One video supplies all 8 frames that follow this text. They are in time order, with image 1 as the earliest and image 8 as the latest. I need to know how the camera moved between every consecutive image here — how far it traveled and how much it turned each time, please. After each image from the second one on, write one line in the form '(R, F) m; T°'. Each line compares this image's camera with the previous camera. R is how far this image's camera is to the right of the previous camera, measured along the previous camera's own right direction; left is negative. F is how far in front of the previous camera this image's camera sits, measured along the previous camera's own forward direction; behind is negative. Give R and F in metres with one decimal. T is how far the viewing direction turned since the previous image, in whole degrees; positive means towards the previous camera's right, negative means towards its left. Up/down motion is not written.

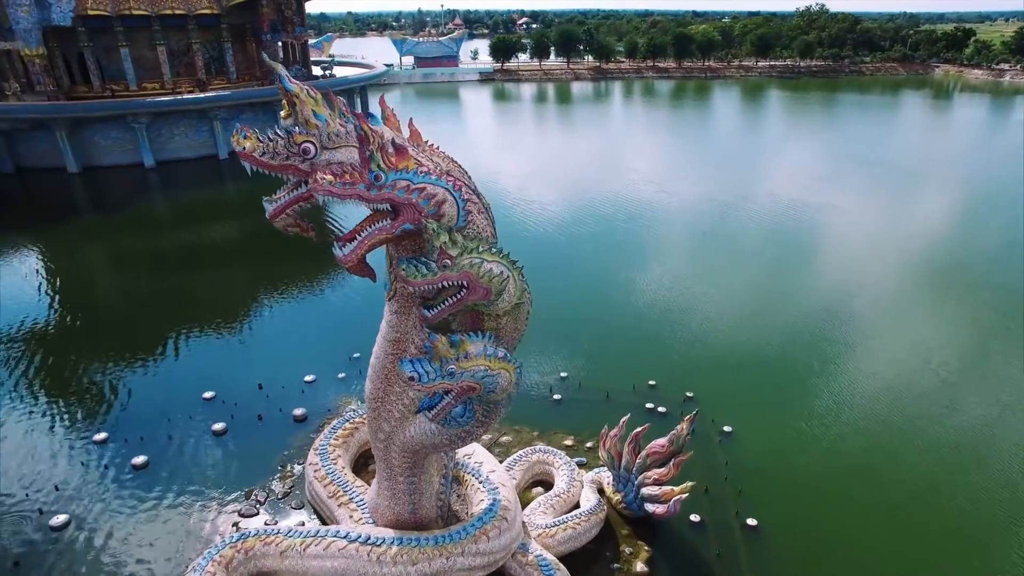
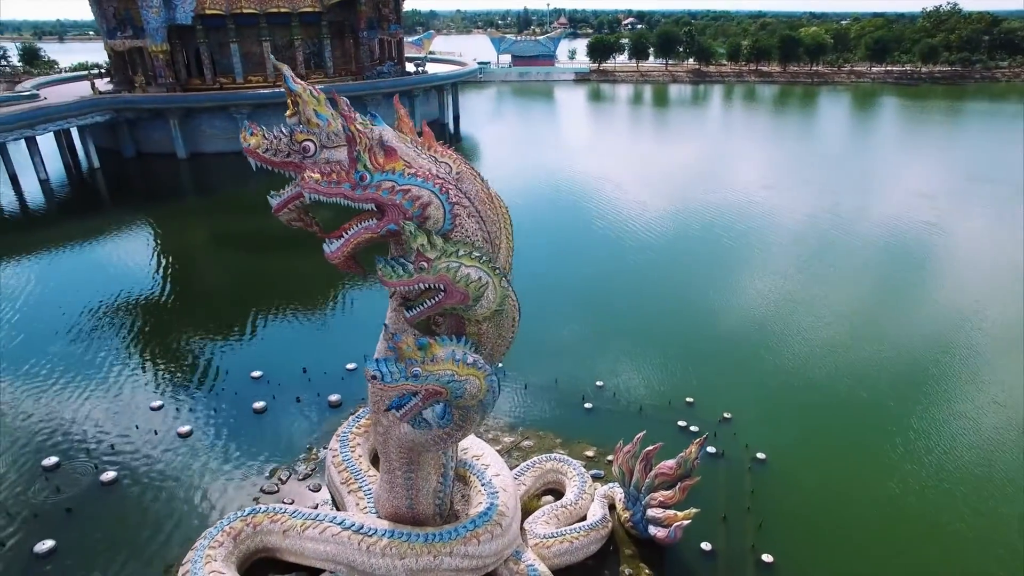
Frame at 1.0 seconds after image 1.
(+0.9, +0.1) m; -8°
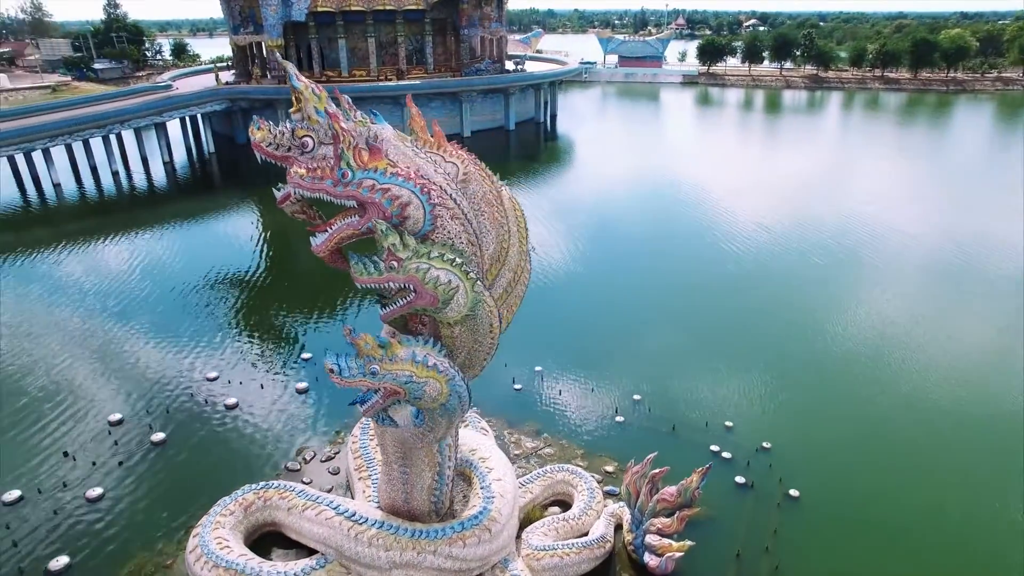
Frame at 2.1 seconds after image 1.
(+1.0, +0.2) m; -9°
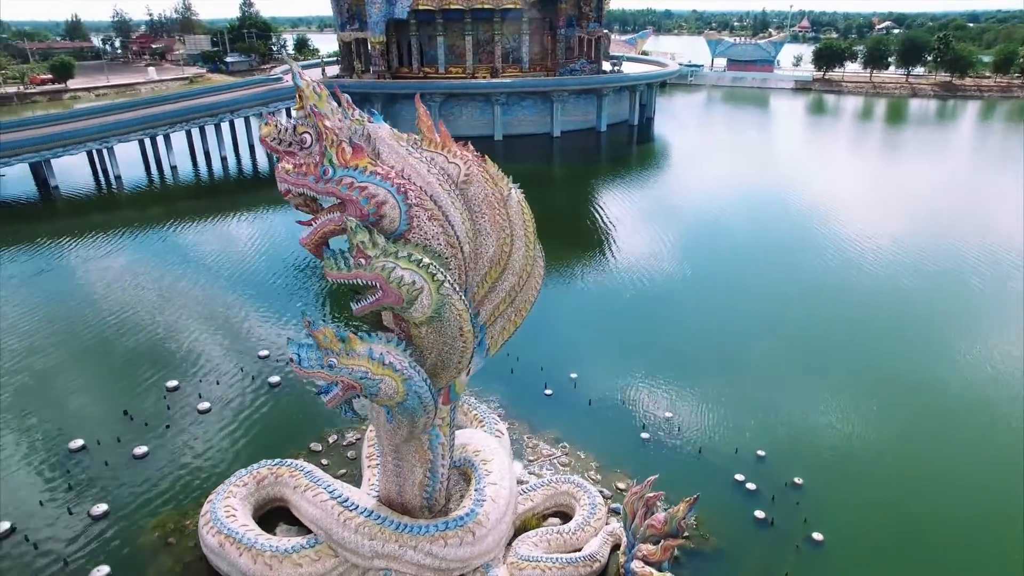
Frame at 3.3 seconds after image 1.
(+1.1, +0.2) m; -9°
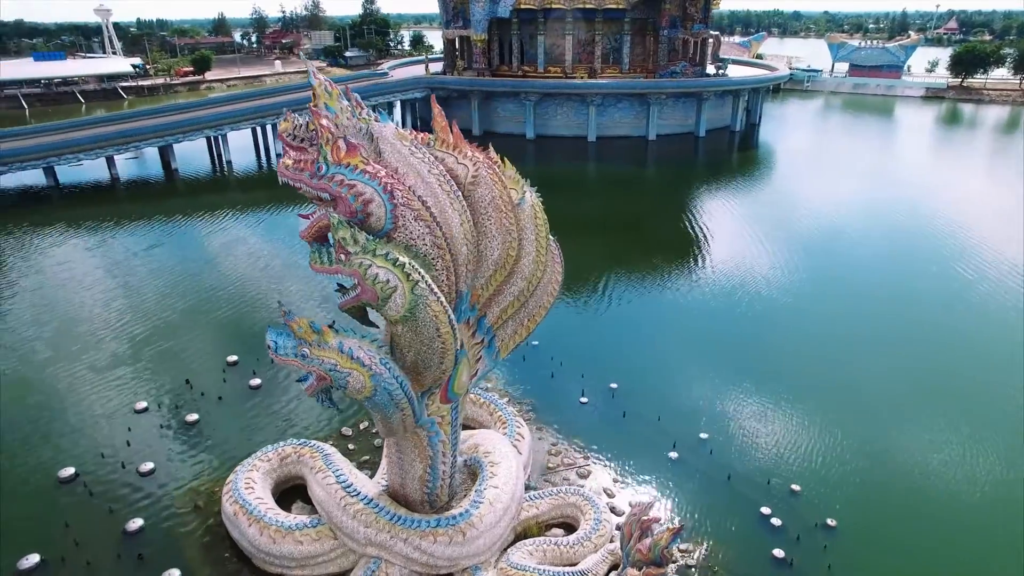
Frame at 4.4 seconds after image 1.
(+1.0, +0.1) m; -9°
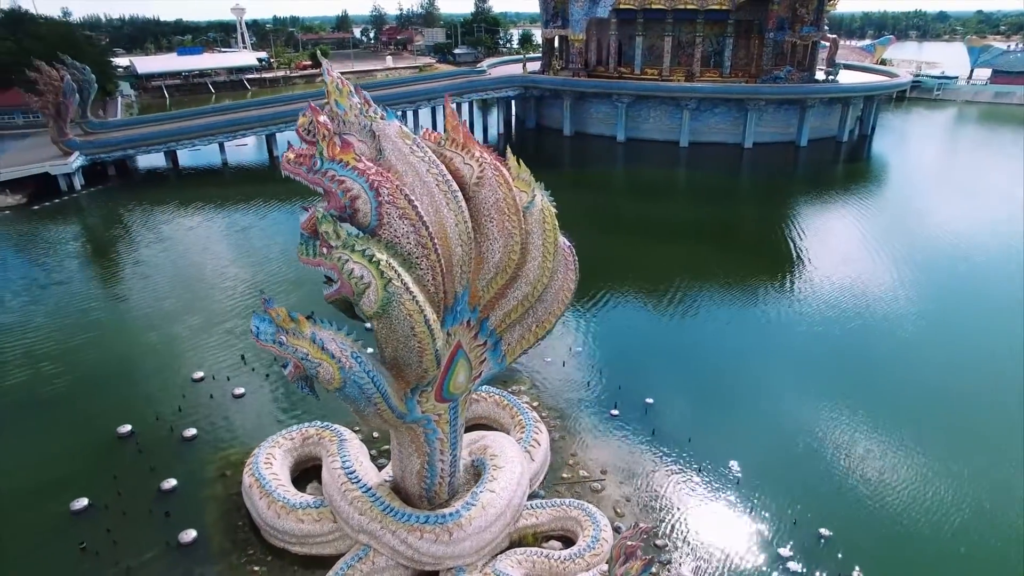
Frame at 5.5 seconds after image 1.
(+1.0, +0.2) m; -9°
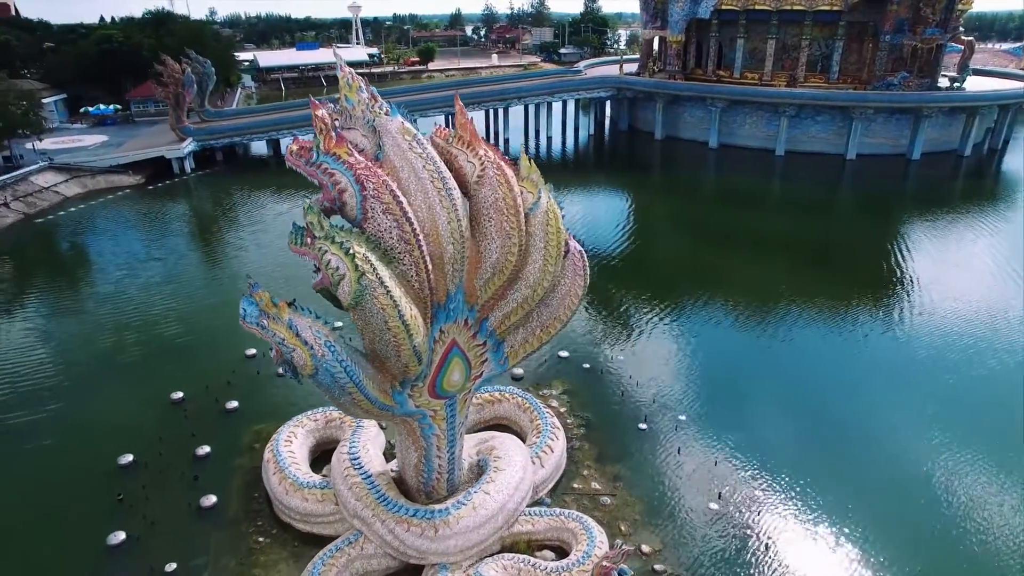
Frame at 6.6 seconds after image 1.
(+1.0, +0.2) m; -9°
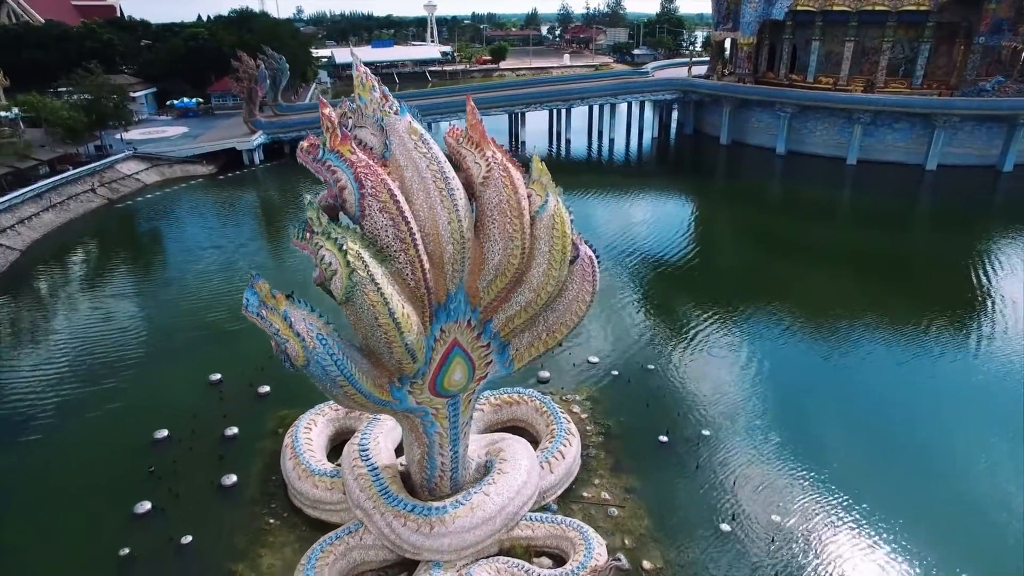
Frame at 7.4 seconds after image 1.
(+0.7, +0.1) m; -6°
